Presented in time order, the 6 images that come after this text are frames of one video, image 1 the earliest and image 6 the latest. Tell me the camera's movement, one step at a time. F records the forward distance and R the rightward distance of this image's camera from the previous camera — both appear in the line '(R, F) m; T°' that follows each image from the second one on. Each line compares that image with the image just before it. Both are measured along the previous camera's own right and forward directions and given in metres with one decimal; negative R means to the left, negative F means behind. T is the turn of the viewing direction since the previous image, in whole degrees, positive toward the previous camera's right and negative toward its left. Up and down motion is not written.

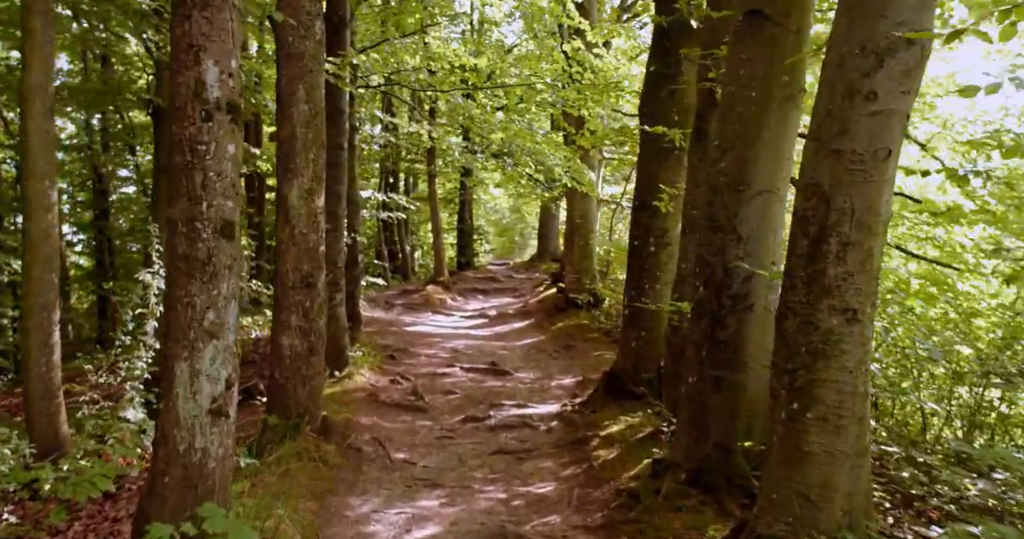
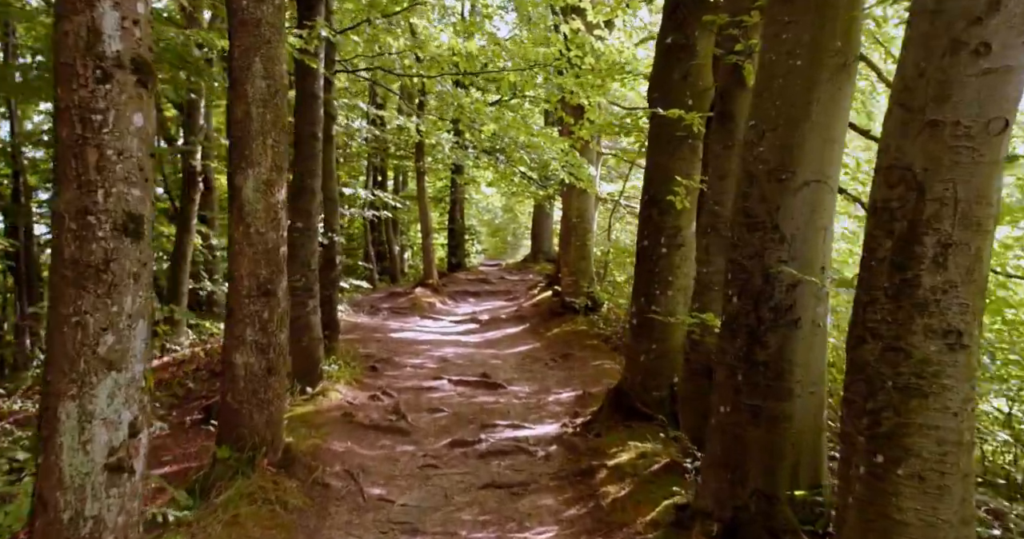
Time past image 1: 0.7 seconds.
(0.0, +1.0) m; +1°
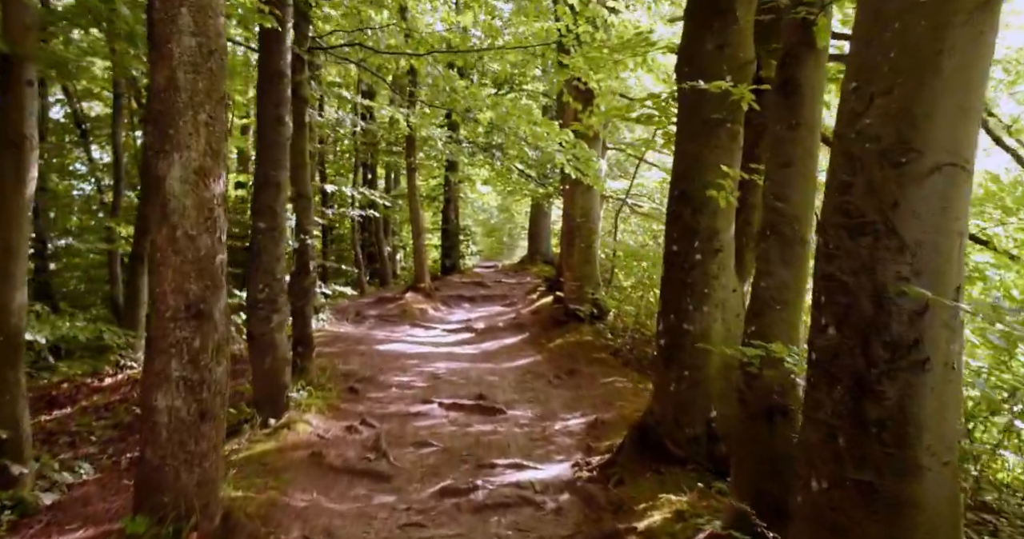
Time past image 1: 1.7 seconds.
(-0.1, +1.3) m; 0°
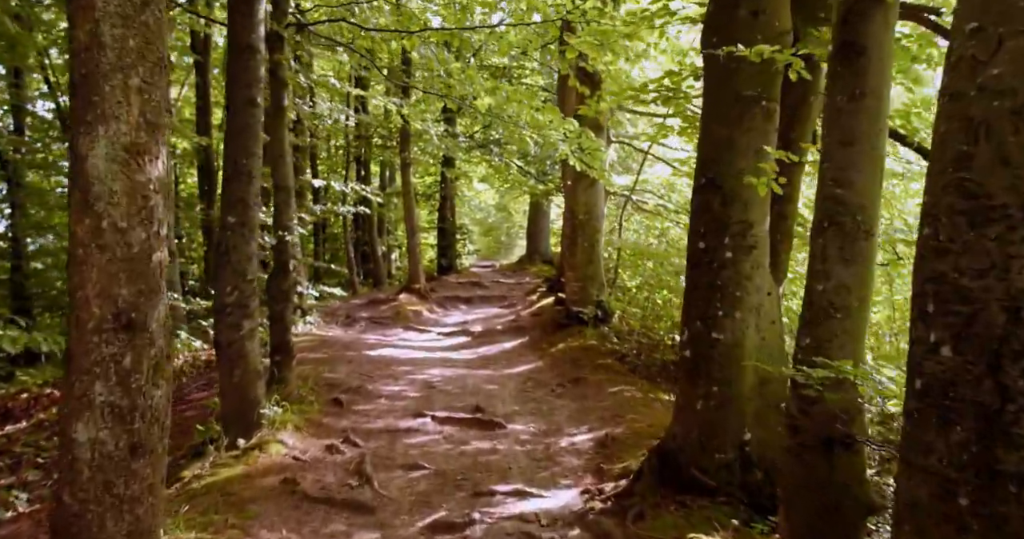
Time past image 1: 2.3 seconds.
(0.0, +0.8) m; 0°
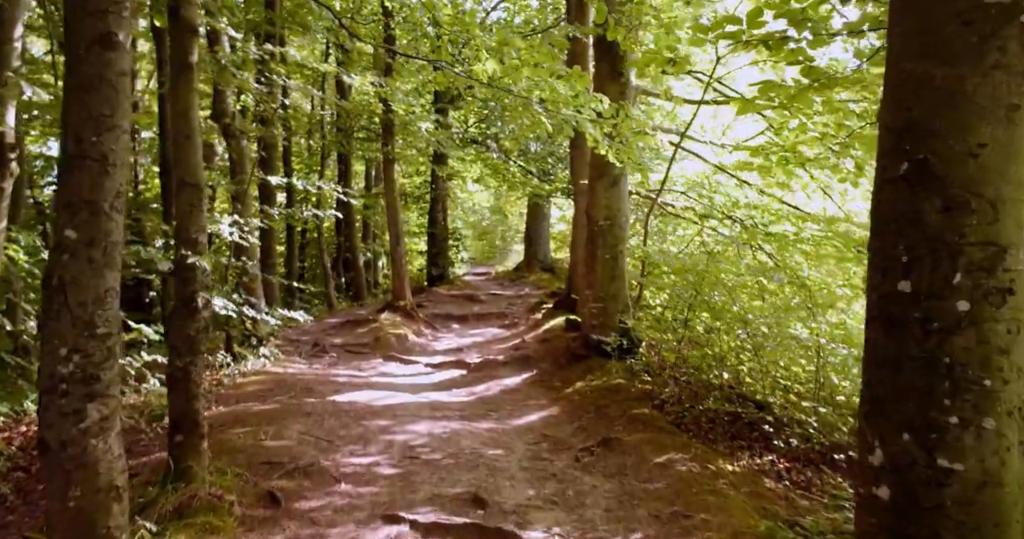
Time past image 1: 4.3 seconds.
(-0.2, +2.6) m; 0°
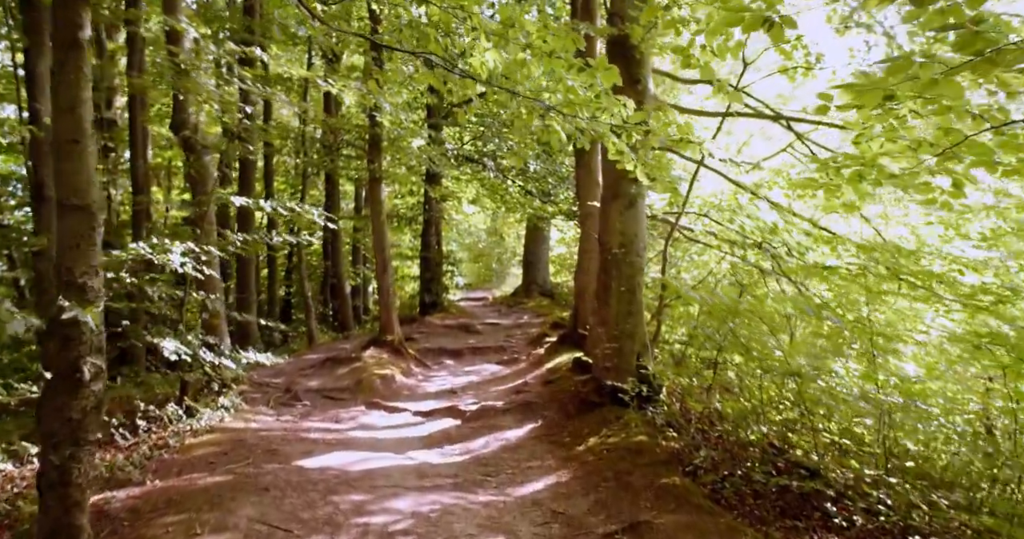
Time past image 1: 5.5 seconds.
(-0.1, +1.5) m; 0°
